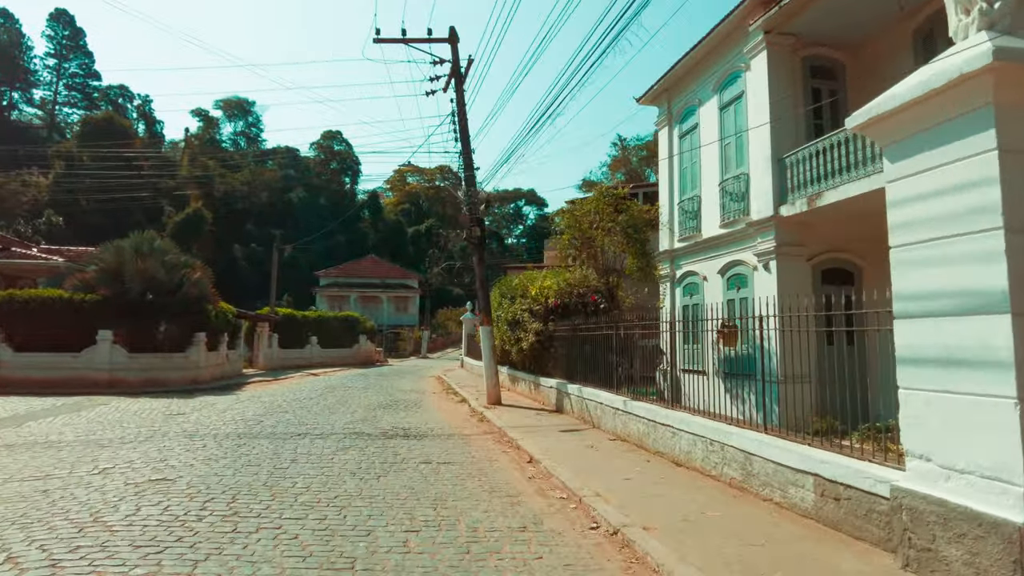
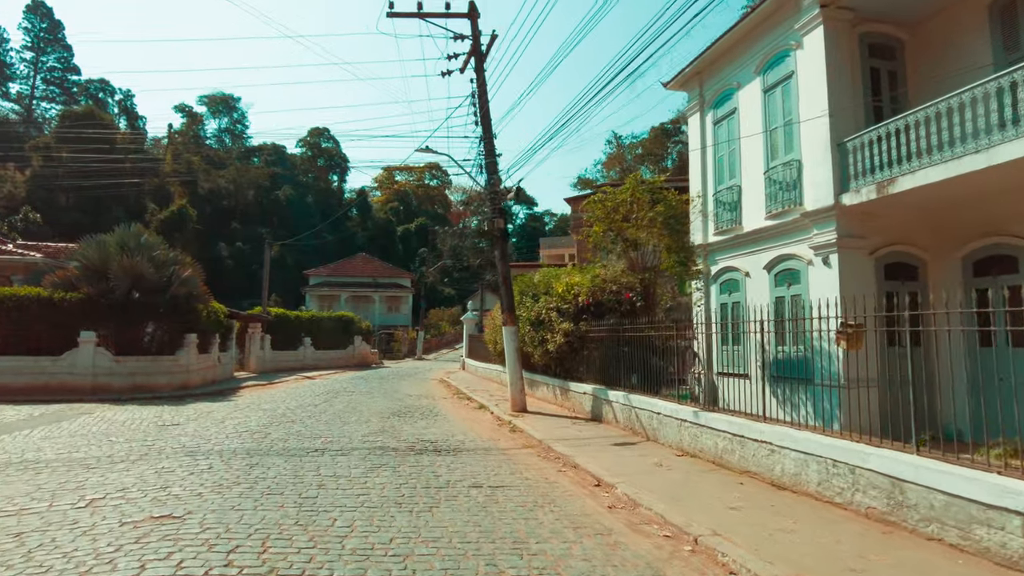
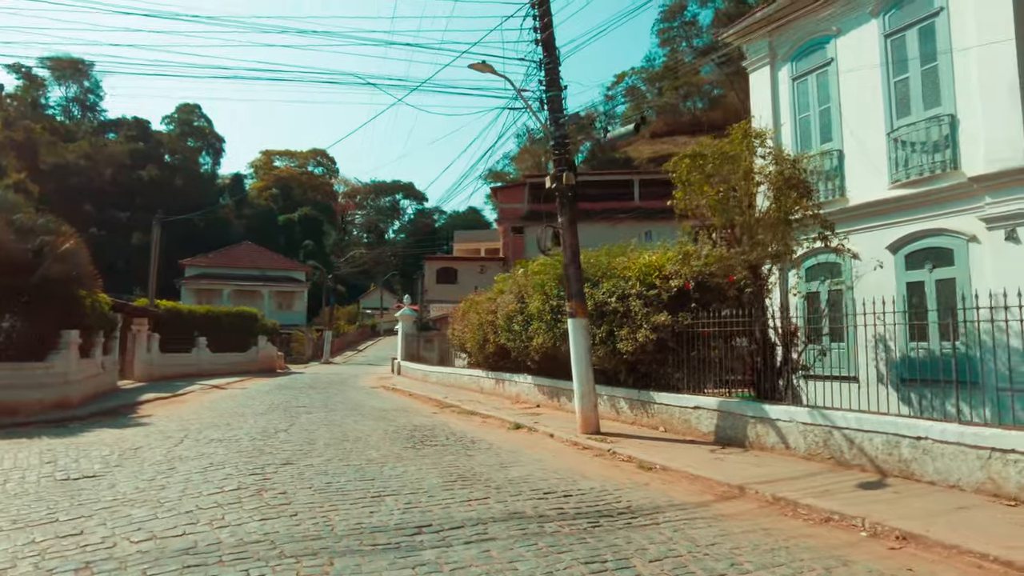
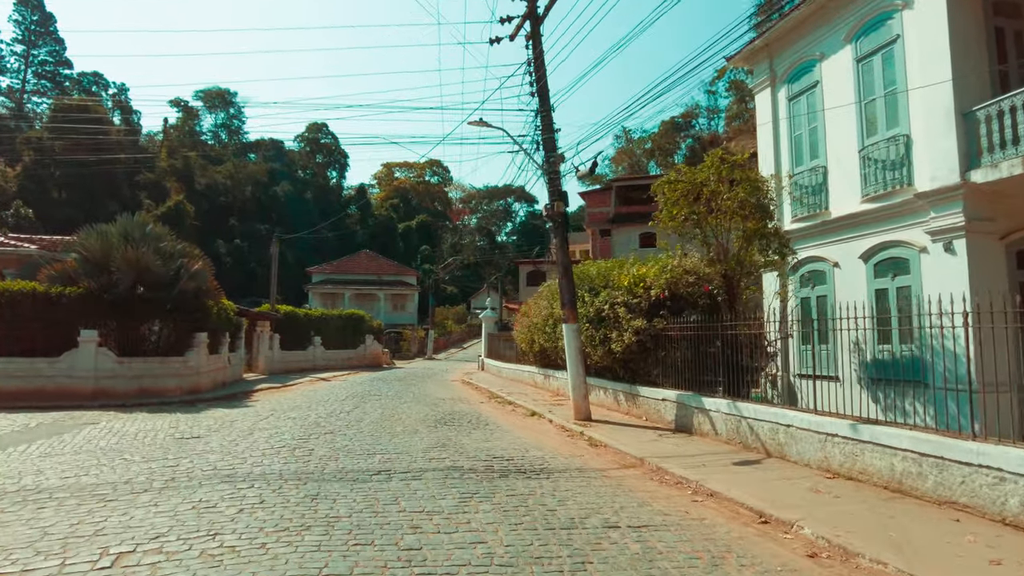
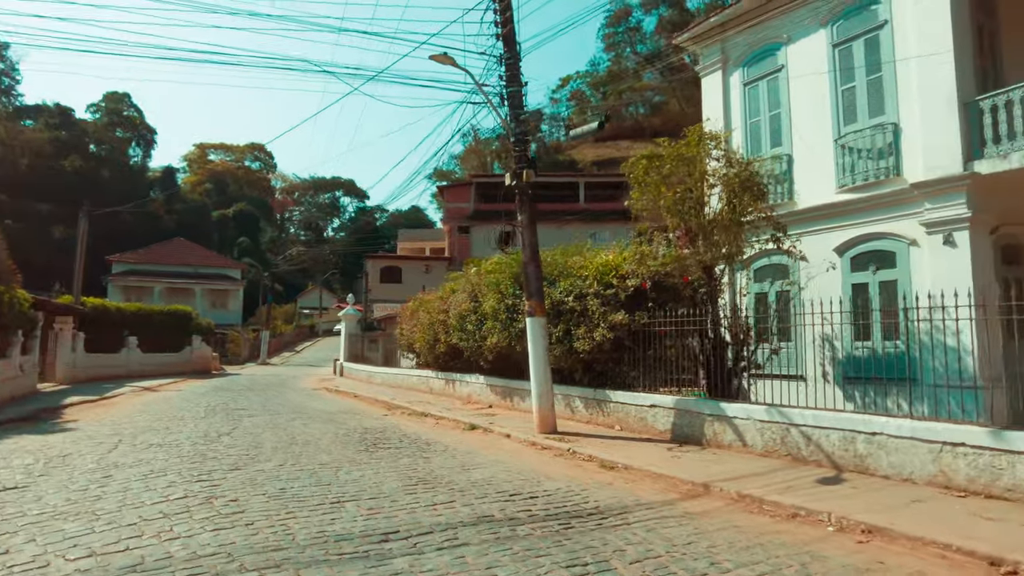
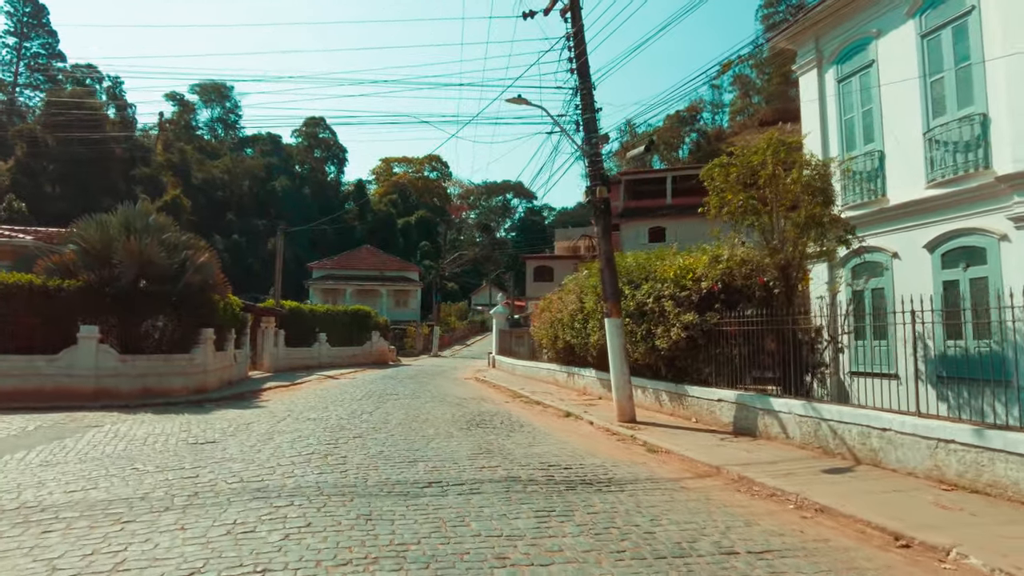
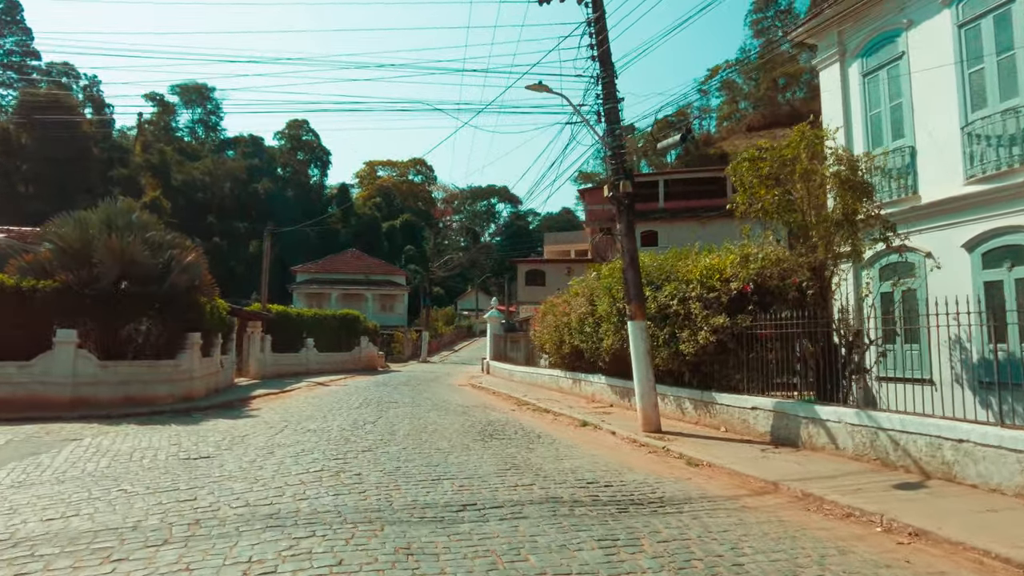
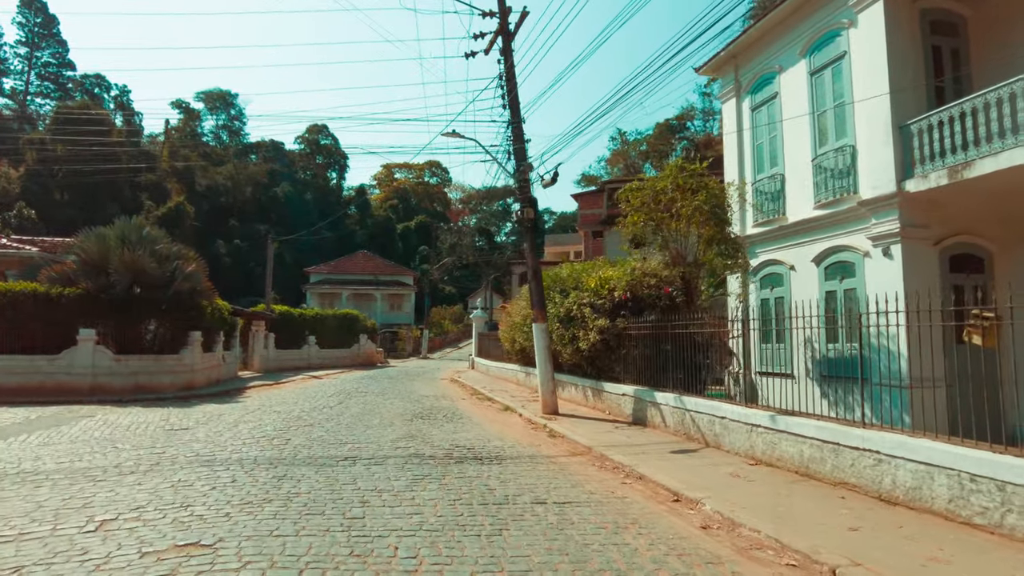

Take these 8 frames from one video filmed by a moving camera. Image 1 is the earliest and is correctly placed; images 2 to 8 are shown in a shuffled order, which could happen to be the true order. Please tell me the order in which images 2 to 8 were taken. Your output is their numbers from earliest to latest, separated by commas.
2, 8, 4, 6, 7, 3, 5
